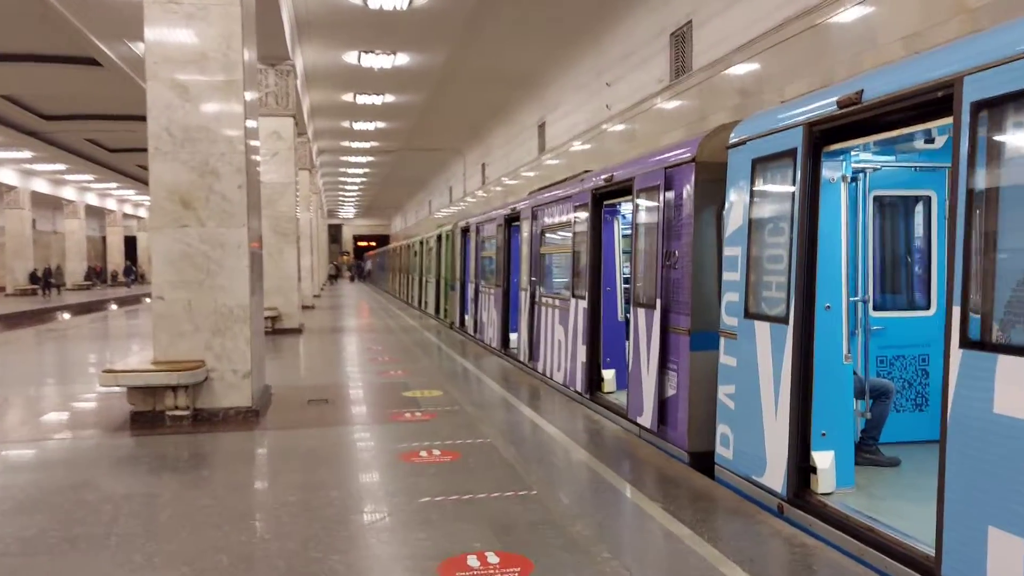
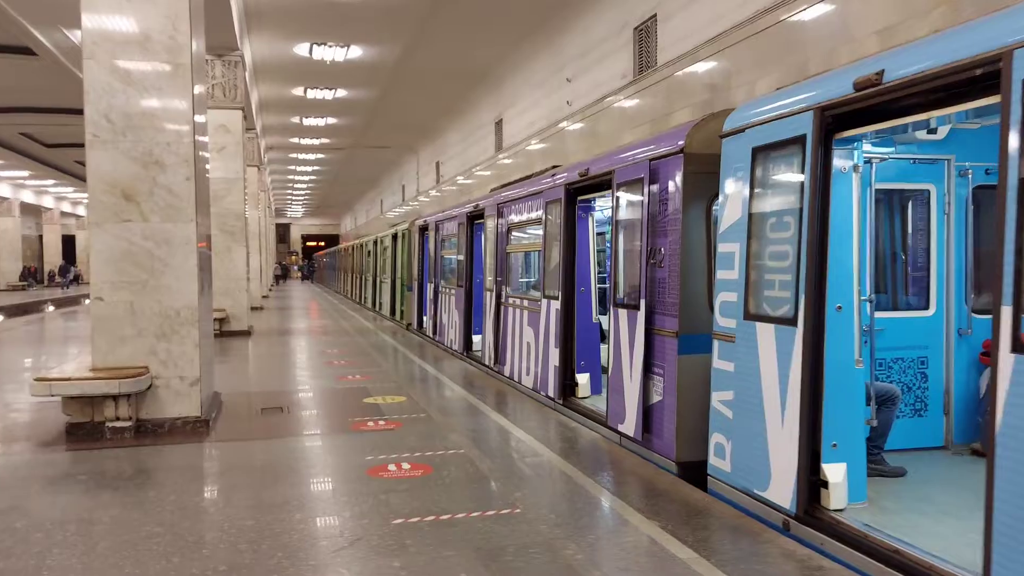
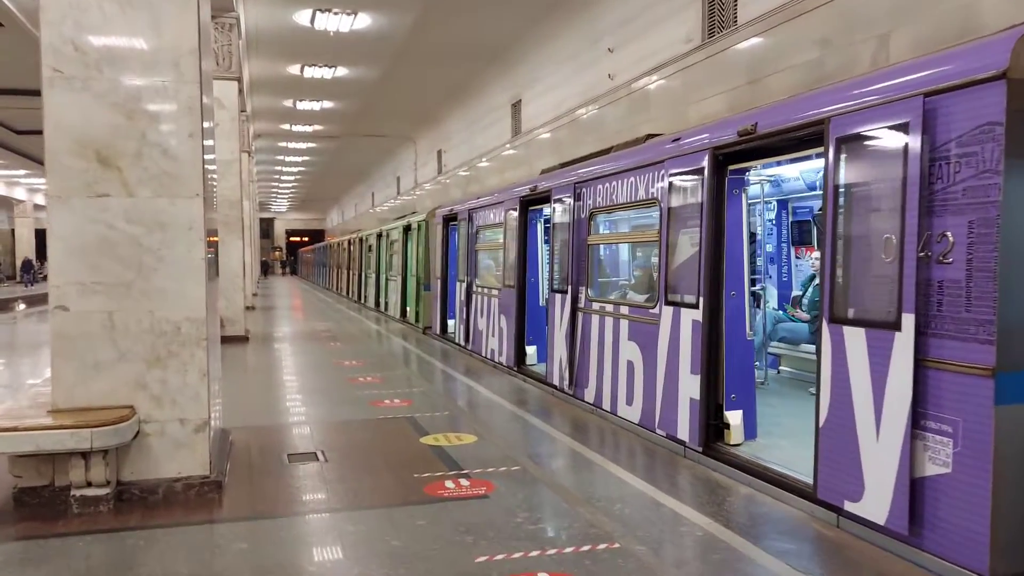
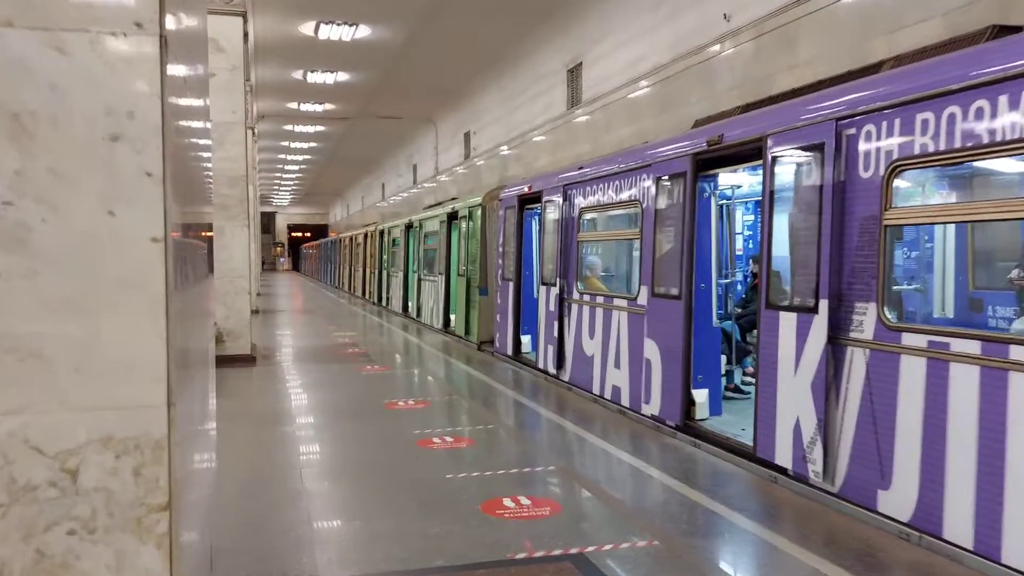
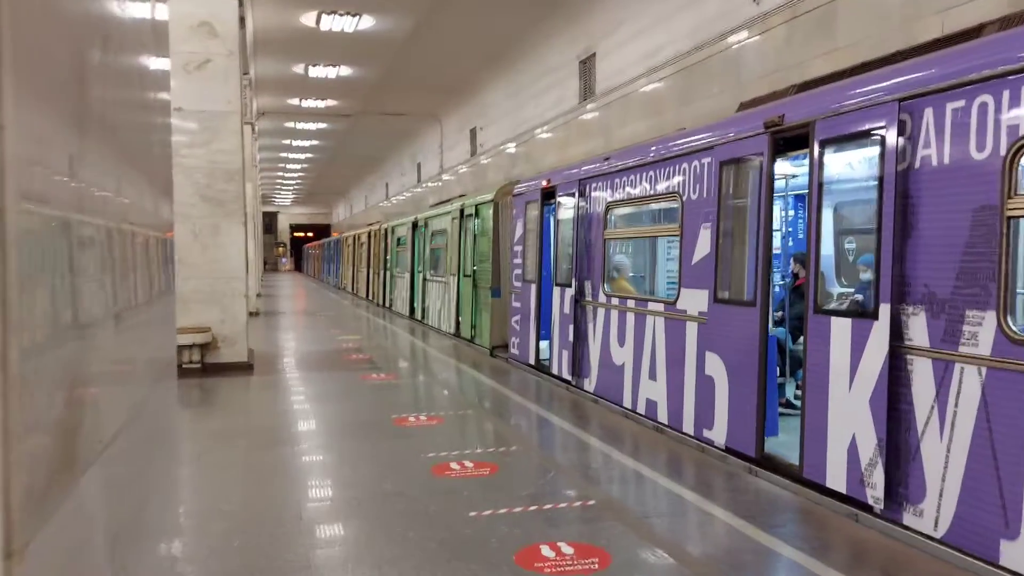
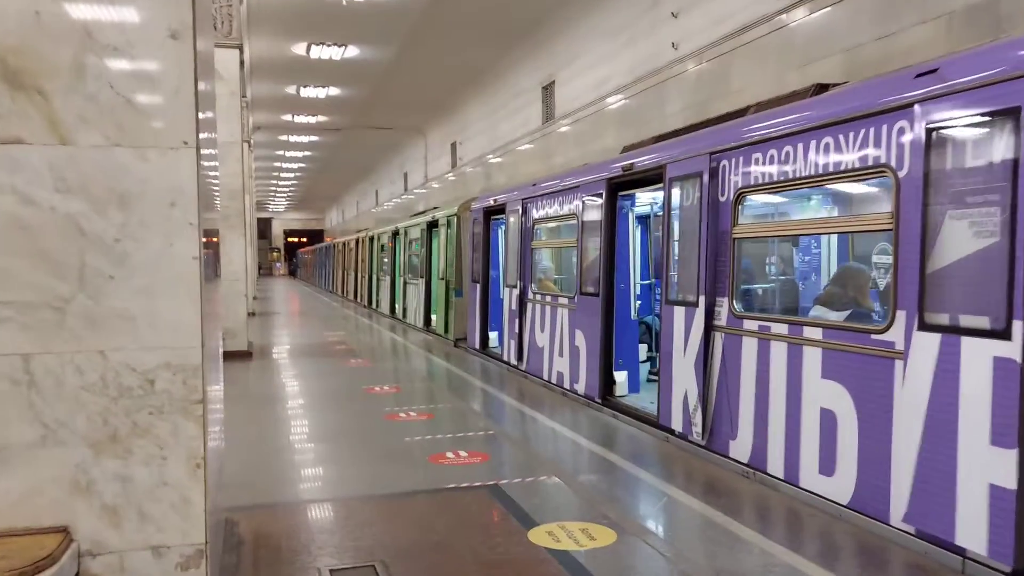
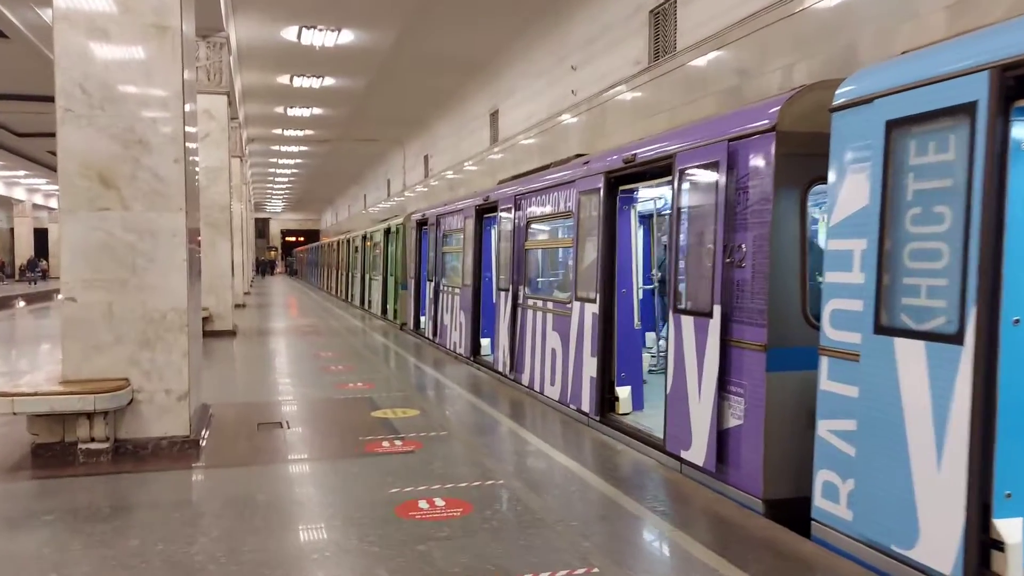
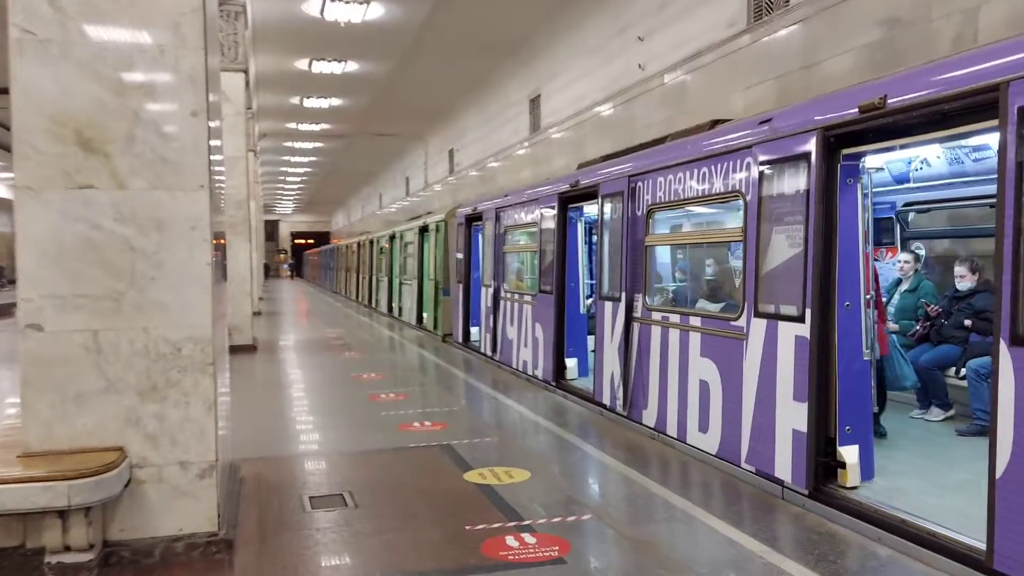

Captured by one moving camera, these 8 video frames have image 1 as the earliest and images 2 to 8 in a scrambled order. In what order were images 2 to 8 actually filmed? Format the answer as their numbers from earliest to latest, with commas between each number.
2, 7, 3, 8, 6, 4, 5
